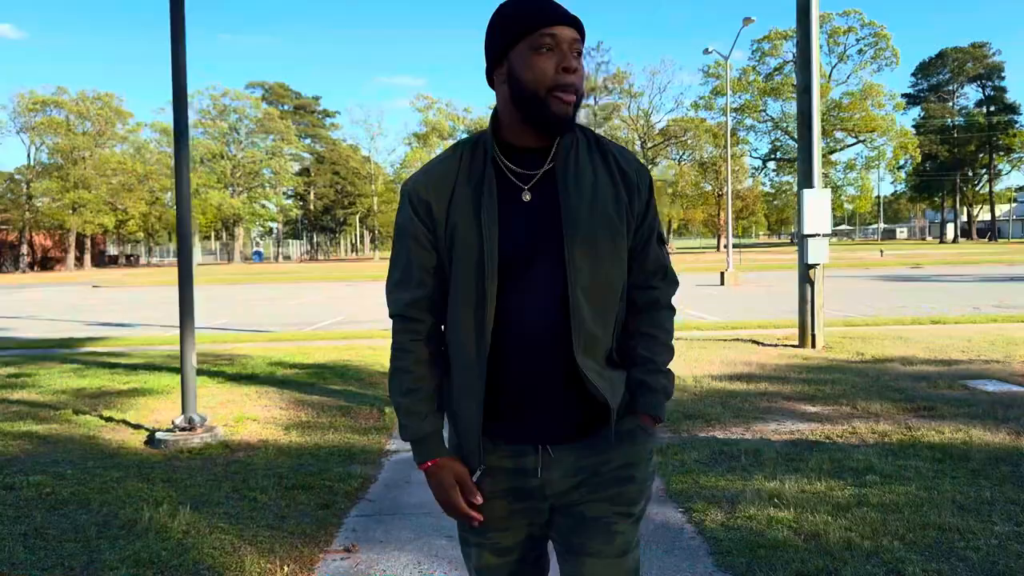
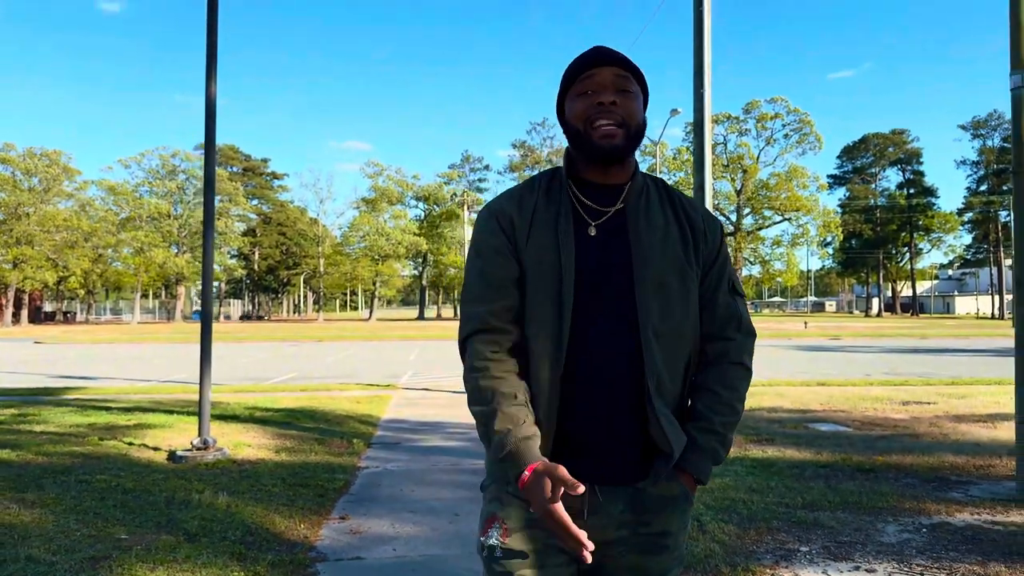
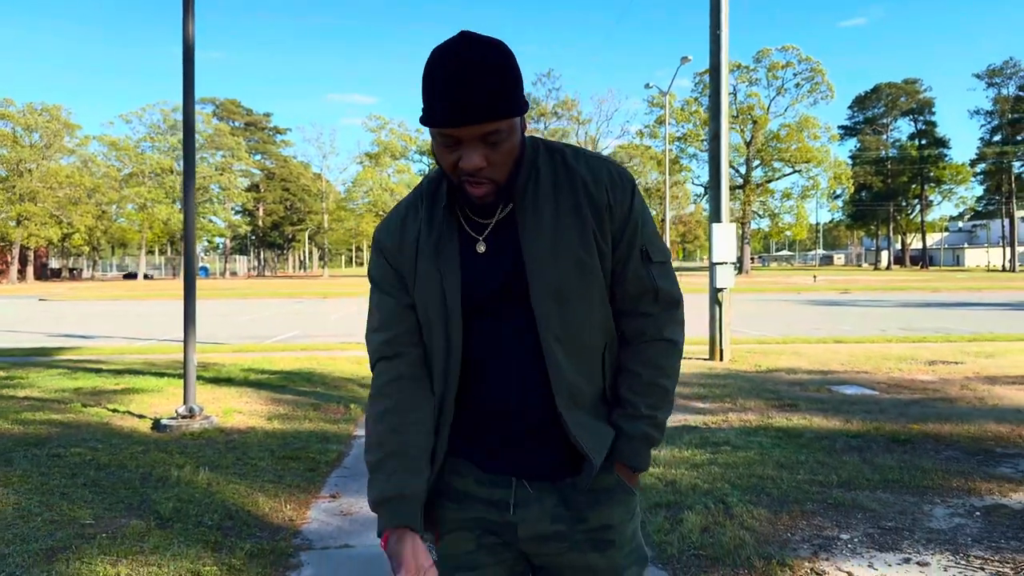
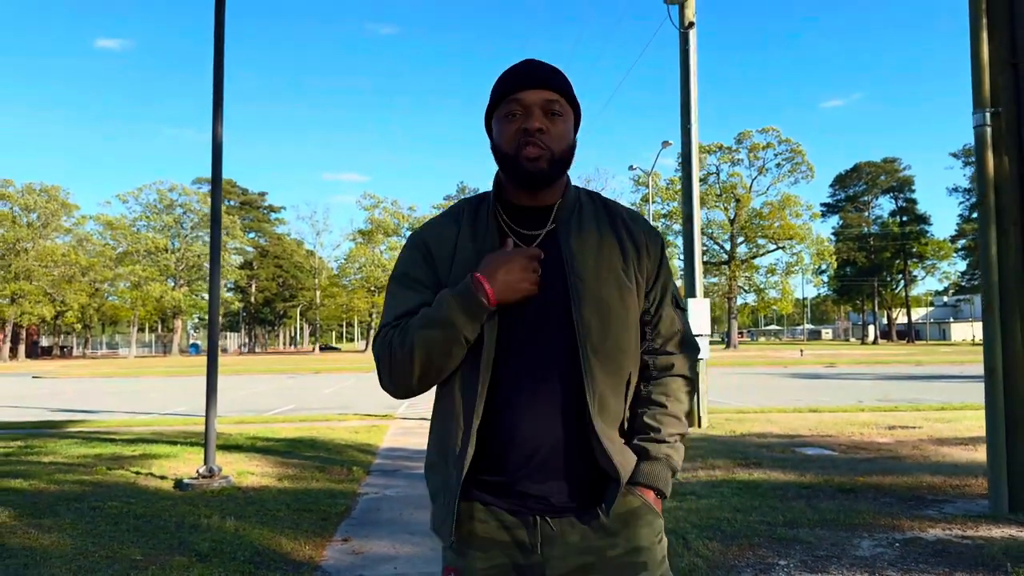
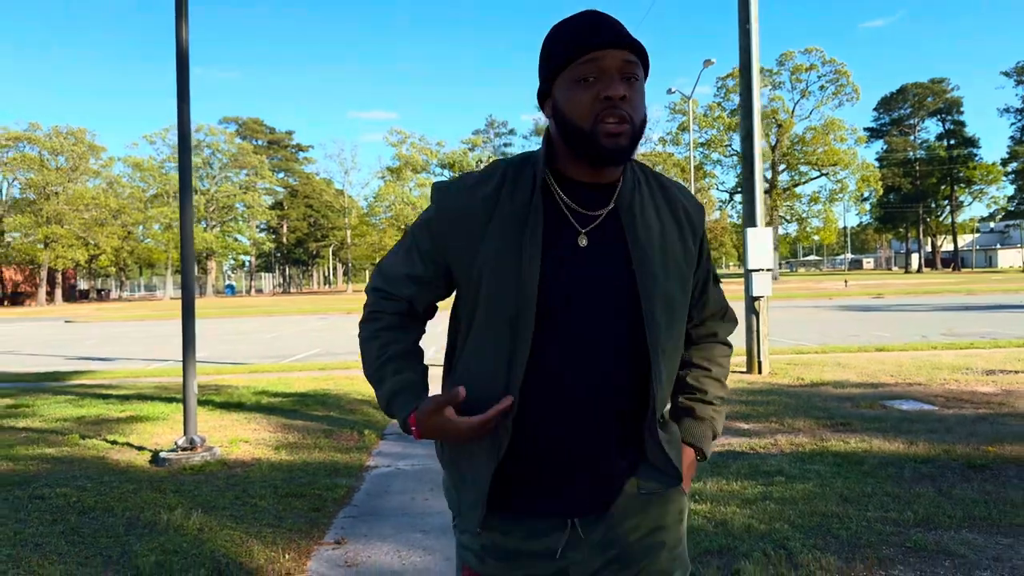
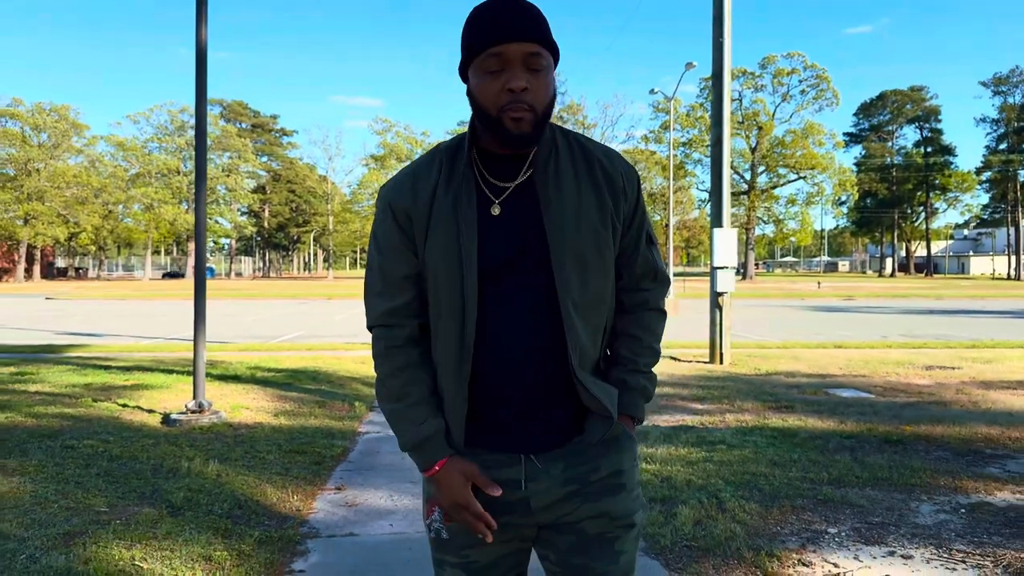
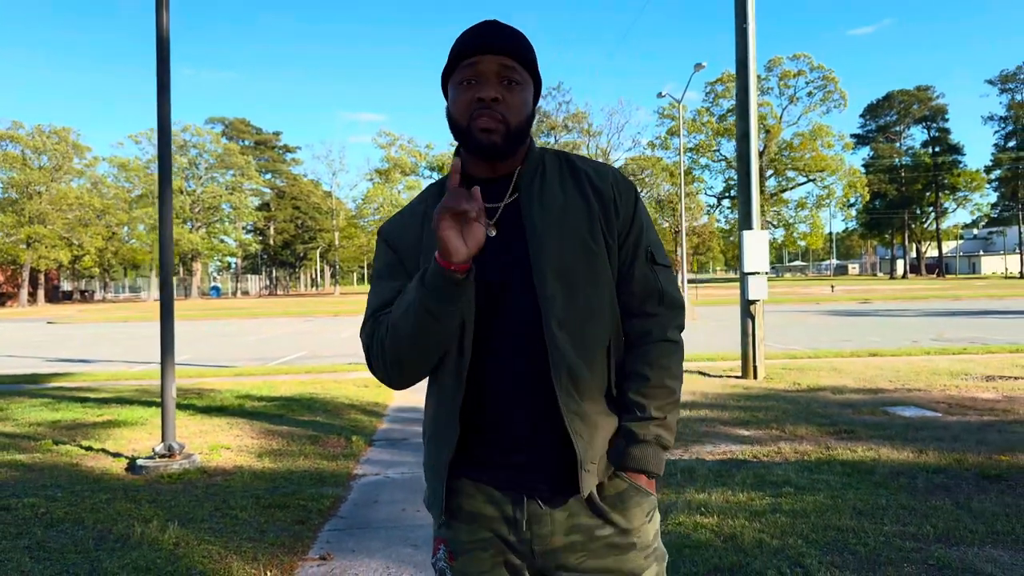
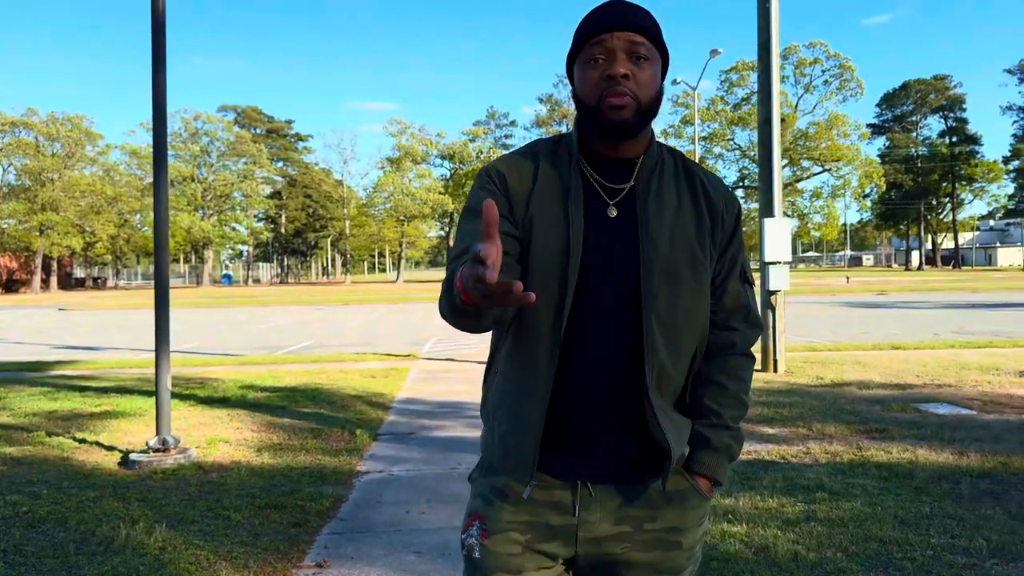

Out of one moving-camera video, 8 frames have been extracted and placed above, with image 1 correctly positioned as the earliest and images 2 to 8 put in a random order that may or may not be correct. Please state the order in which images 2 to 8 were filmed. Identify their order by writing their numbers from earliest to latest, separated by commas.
8, 7, 5, 3, 6, 2, 4
